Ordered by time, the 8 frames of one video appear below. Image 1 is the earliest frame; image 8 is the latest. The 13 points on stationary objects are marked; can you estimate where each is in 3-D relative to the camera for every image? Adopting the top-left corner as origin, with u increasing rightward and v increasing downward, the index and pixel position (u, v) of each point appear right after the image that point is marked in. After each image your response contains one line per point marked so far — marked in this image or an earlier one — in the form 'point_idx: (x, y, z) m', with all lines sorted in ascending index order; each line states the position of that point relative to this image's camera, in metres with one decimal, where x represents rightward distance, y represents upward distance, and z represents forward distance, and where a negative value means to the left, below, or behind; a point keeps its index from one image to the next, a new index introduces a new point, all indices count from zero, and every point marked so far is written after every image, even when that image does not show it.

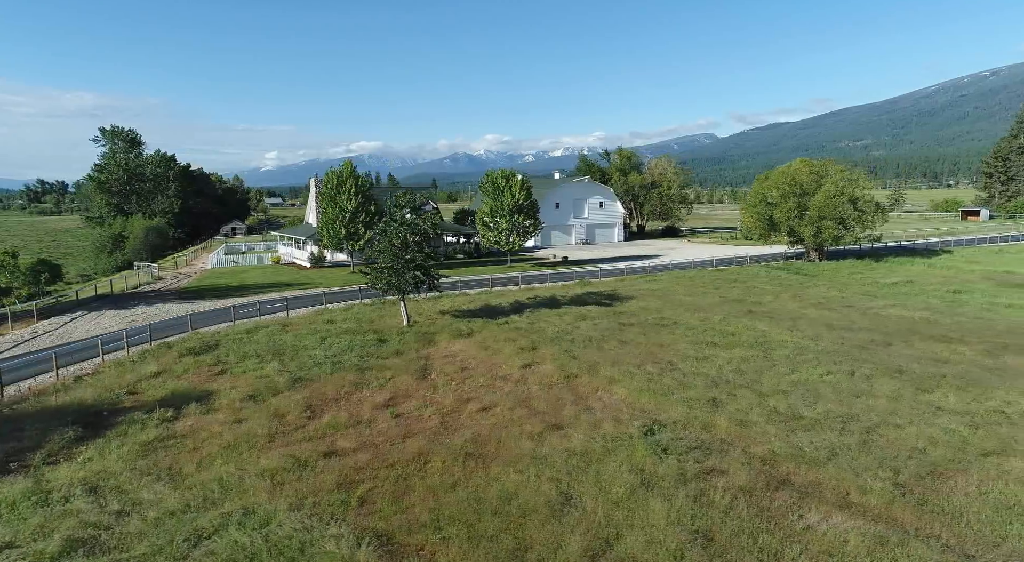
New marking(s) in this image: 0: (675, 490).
0: (+2.7, -3.5, +9.7) m
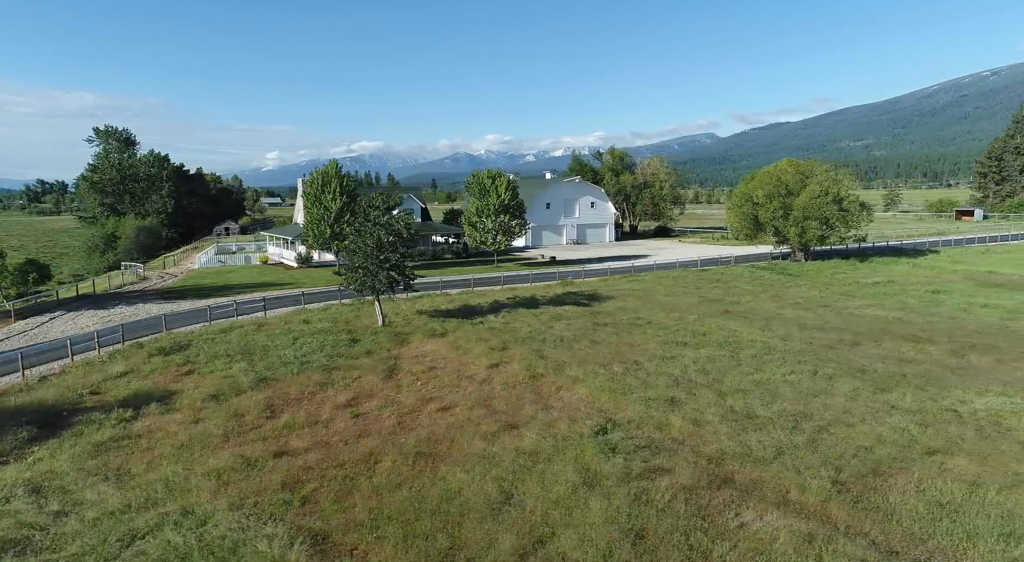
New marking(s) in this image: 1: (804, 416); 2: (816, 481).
0: (+1.7, -3.5, +9.8) m
1: (+6.6, -3.1, +13.3) m
2: (+5.2, -3.4, +10.1) m
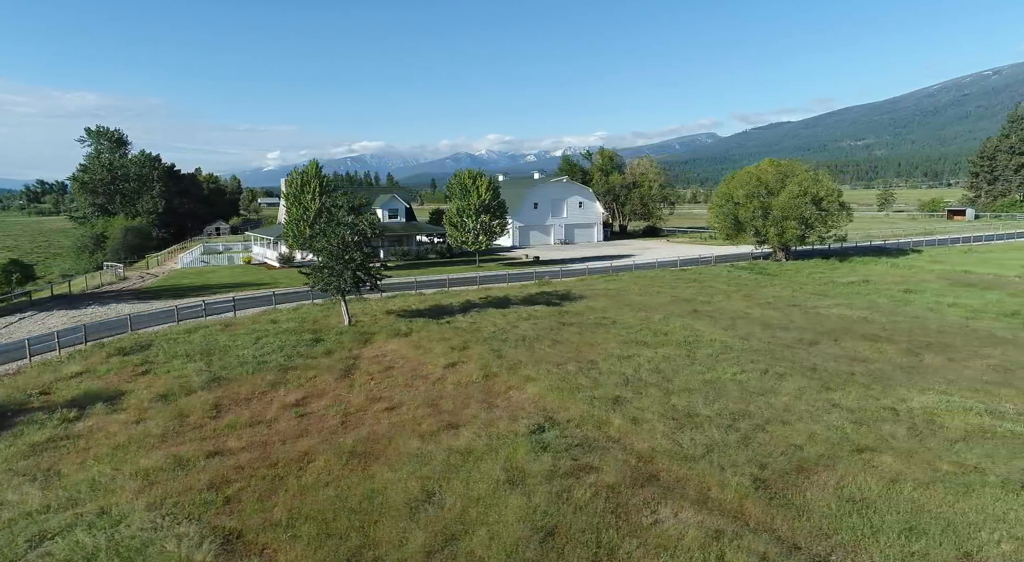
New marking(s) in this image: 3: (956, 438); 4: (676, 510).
0: (+0.5, -3.5, +9.8) m
1: (+5.3, -3.0, +13.4) m
2: (+3.9, -3.4, +10.2) m
3: (+9.0, -3.2, +11.9) m
4: (+2.5, -3.6, +9.2) m
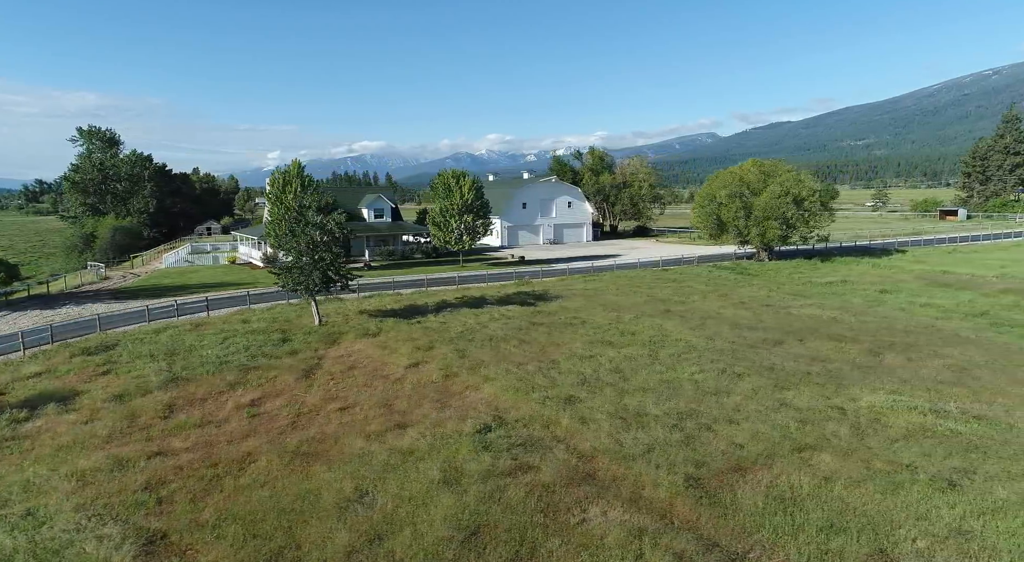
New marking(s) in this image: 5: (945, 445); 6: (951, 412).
0: (-0.6, -3.5, +9.9) m
1: (+4.1, -3.0, +13.5) m
2: (+2.8, -3.4, +10.2) m
3: (+7.8, -3.2, +12.0) m
4: (+1.4, -3.6, +9.3) m
5: (+8.5, -3.2, +11.6) m
6: (+9.9, -2.9, +13.3) m
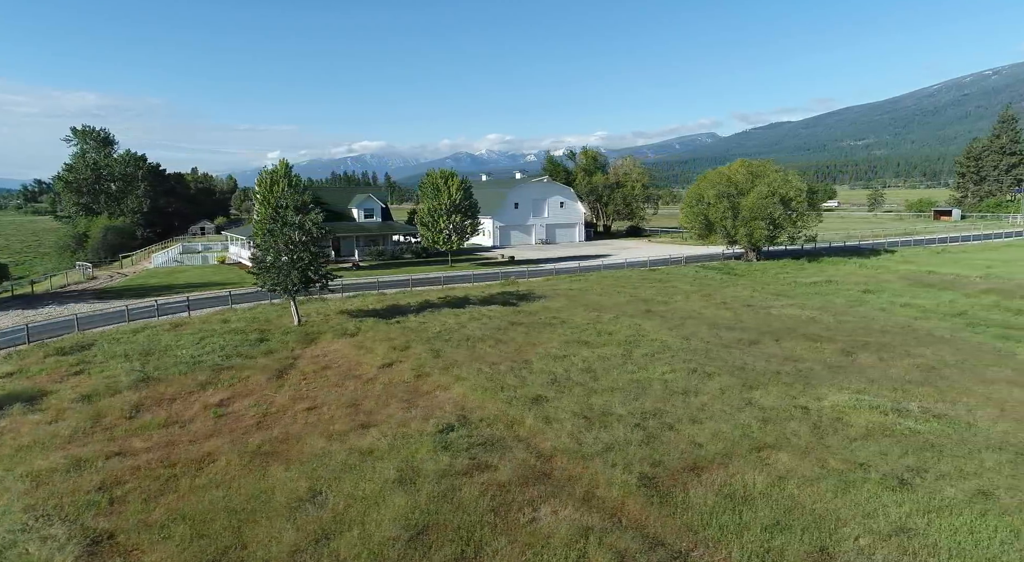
0: (-1.4, -3.5, +9.9) m
1: (+3.3, -3.0, +13.6) m
2: (+2.0, -3.4, +10.3) m
3: (+7.0, -3.2, +12.1) m
4: (+0.7, -3.6, +9.3) m
5: (+7.7, -3.2, +11.7) m
6: (+9.1, -2.9, +13.4) m
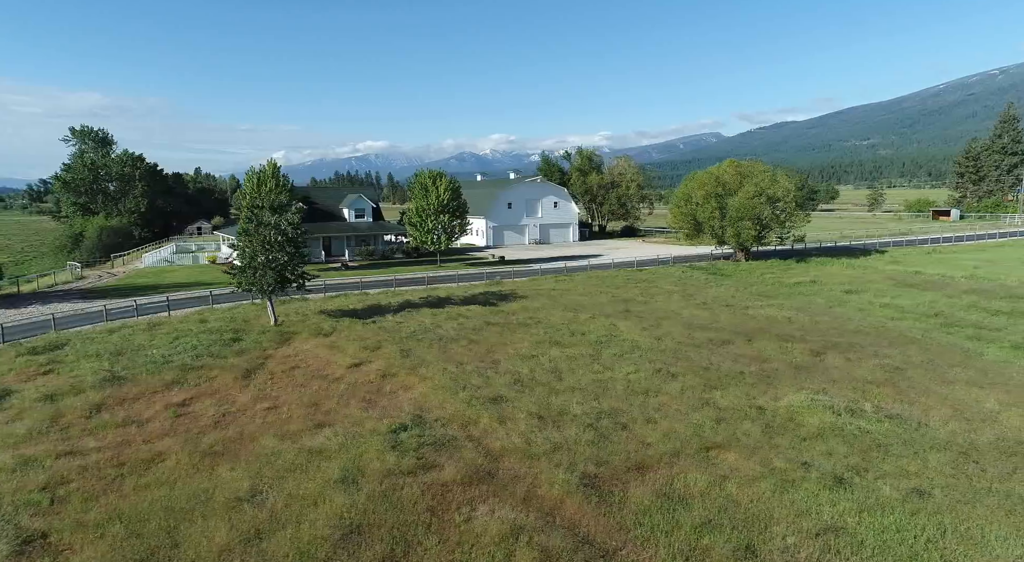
0: (-2.4, -3.5, +9.9) m
1: (+2.3, -3.0, +13.6) m
2: (+1.0, -3.4, +10.3) m
3: (+6.1, -3.2, +12.1) m
4: (-0.3, -3.6, +9.3) m
5: (+6.7, -3.2, +11.8) m
6: (+8.1, -3.0, +13.5) m
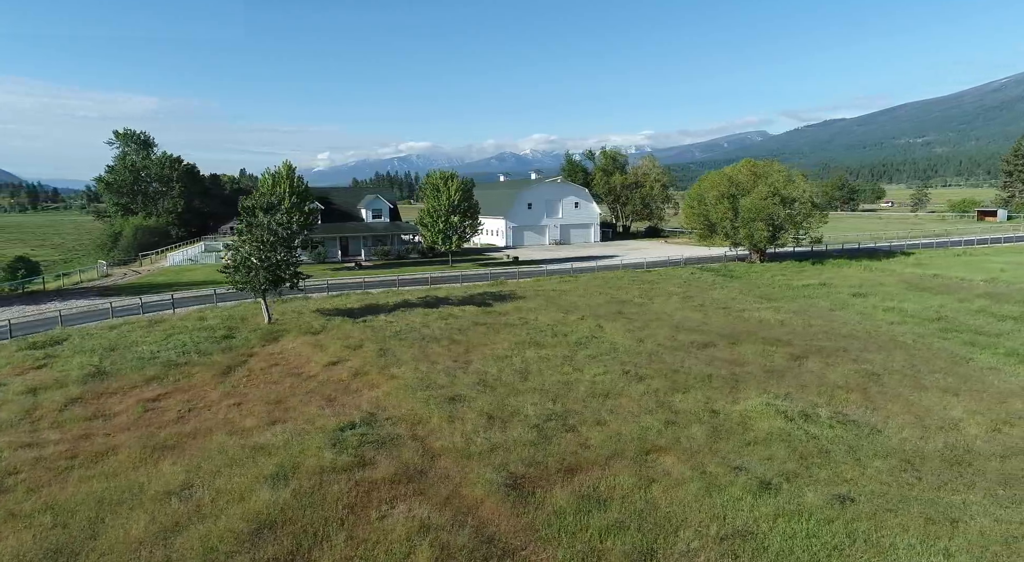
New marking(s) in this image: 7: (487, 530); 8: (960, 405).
0: (-3.7, -3.5, +10.1) m
1: (+1.2, -3.1, +13.6) m
2: (-0.3, -3.4, +10.4) m
3: (+4.9, -3.2, +12.0) m
4: (-1.6, -3.6, +9.5) m
5: (+5.5, -3.3, +11.6) m
6: (+7.0, -3.0, +13.2) m
7: (-0.3, -3.7, +8.7) m
8: (+10.7, -3.0, +14.1) m
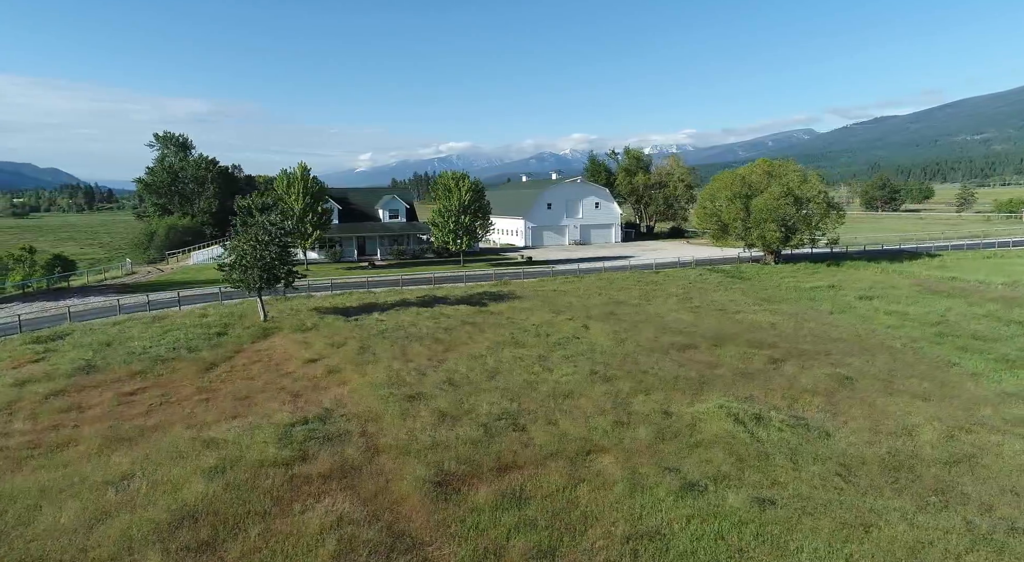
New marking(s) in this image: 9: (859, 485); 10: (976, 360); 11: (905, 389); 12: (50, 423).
0: (-4.9, -3.4, +10.5) m
1: (+0.1, -3.1, +13.7) m
2: (-1.5, -3.4, +10.6) m
3: (+3.7, -3.3, +11.9) m
4: (-2.9, -3.6, +9.7) m
5: (+4.4, -3.3, +11.5) m
6: (+5.8, -3.1, +13.1) m
7: (-1.7, -3.7, +8.8) m
8: (+9.6, -3.0, +13.7) m
9: (+5.8, -3.4, +9.8) m
10: (+15.1, -2.6, +19.5) m
11: (+10.5, -2.9, +15.7) m
12: (-10.8, -3.3, +13.8) m
